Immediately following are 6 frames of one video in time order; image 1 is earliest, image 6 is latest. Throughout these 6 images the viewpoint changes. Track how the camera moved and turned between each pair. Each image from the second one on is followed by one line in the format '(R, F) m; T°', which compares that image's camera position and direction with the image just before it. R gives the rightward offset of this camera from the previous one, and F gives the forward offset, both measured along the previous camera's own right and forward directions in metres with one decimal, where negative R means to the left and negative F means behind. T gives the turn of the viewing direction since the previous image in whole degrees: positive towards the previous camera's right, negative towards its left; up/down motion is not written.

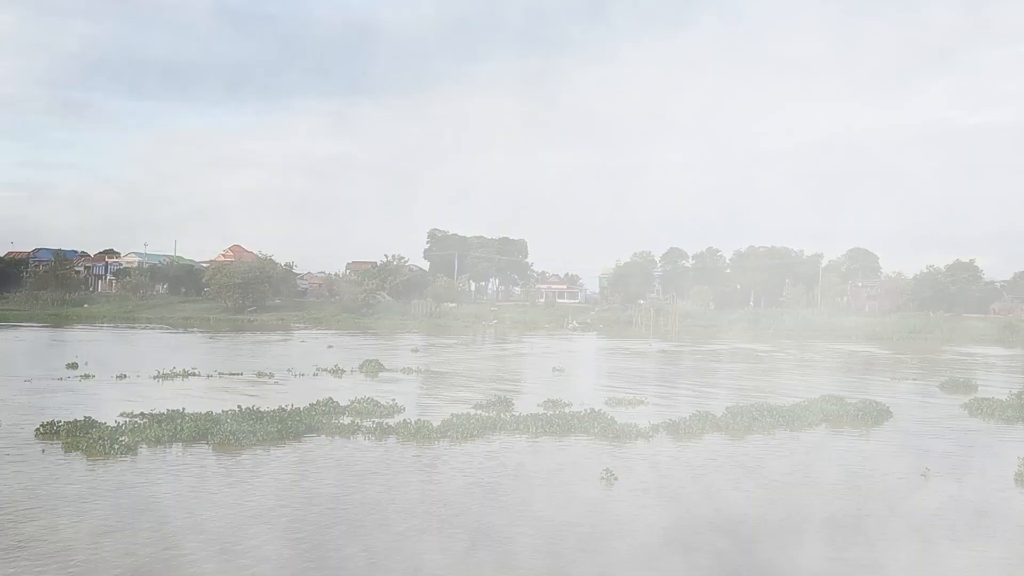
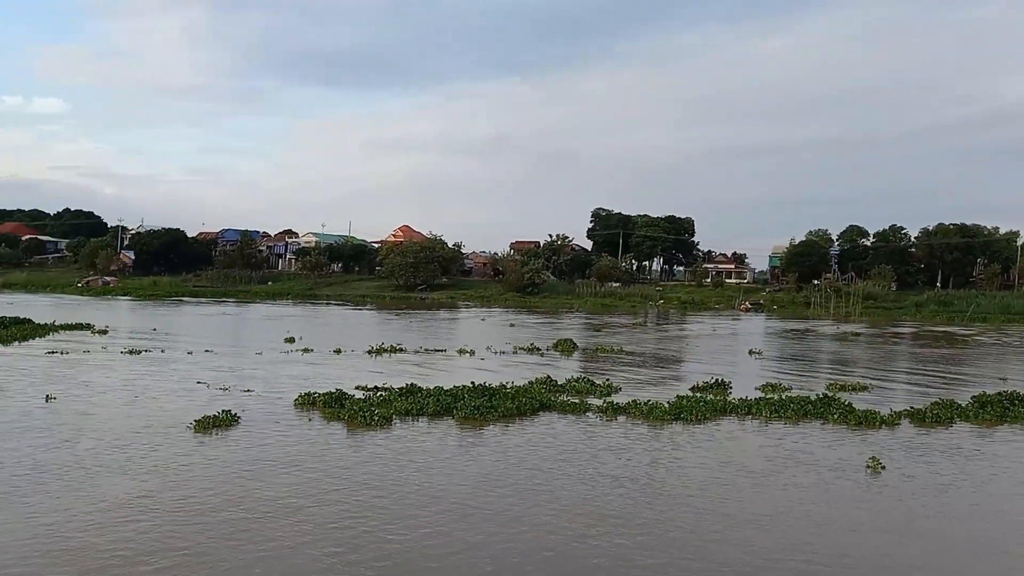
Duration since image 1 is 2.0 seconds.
(-1.7, -0.7) m; -10°
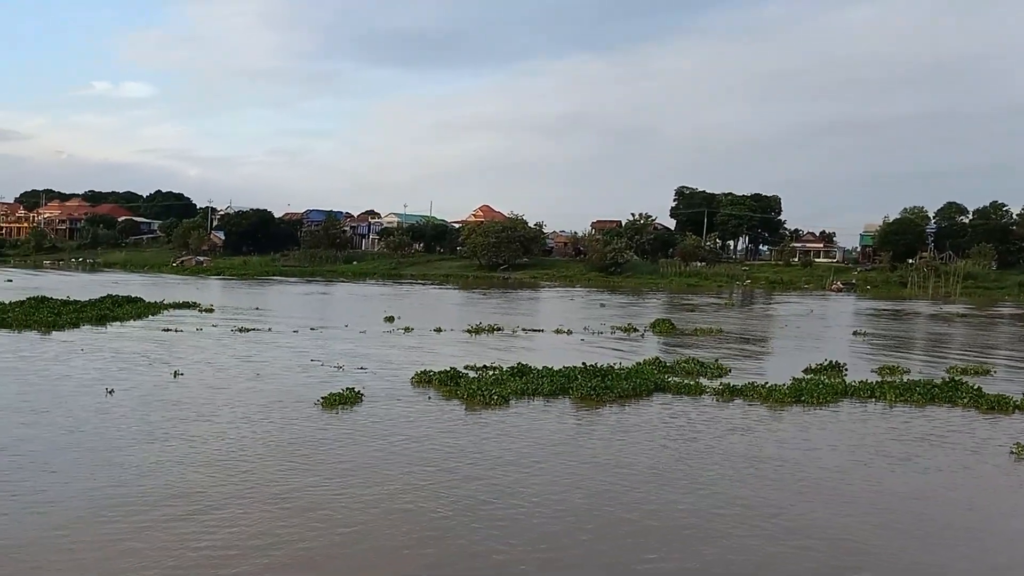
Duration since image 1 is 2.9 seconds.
(-0.9, -0.2) m; -5°
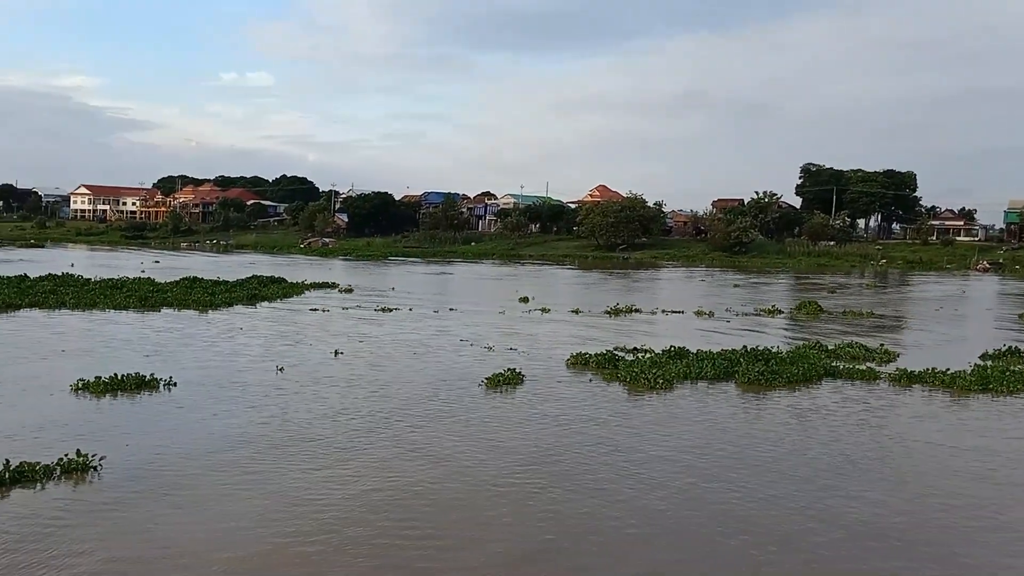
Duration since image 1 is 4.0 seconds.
(-1.1, +0.1) m; -7°
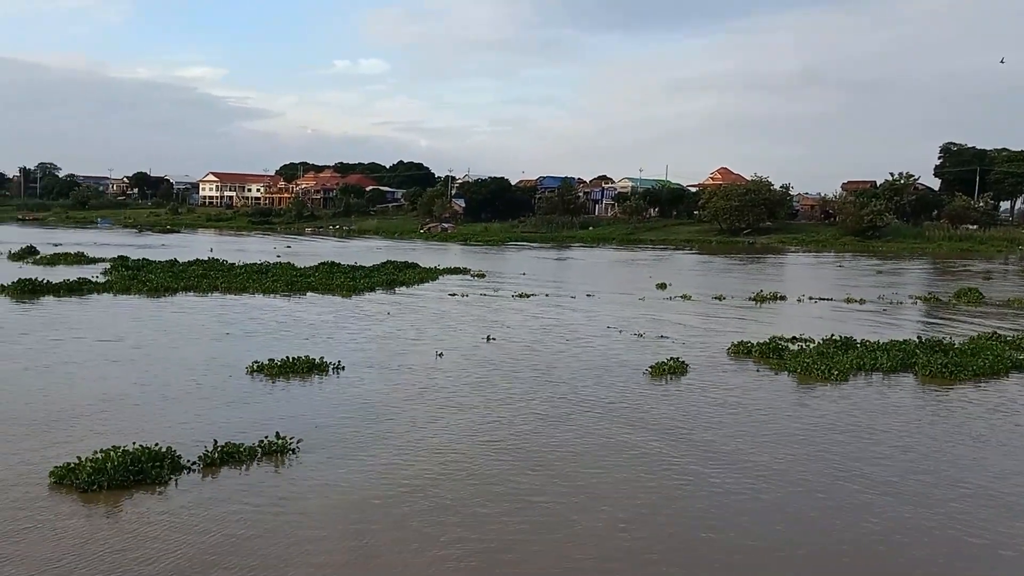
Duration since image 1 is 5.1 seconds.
(-1.1, +0.2) m; -7°
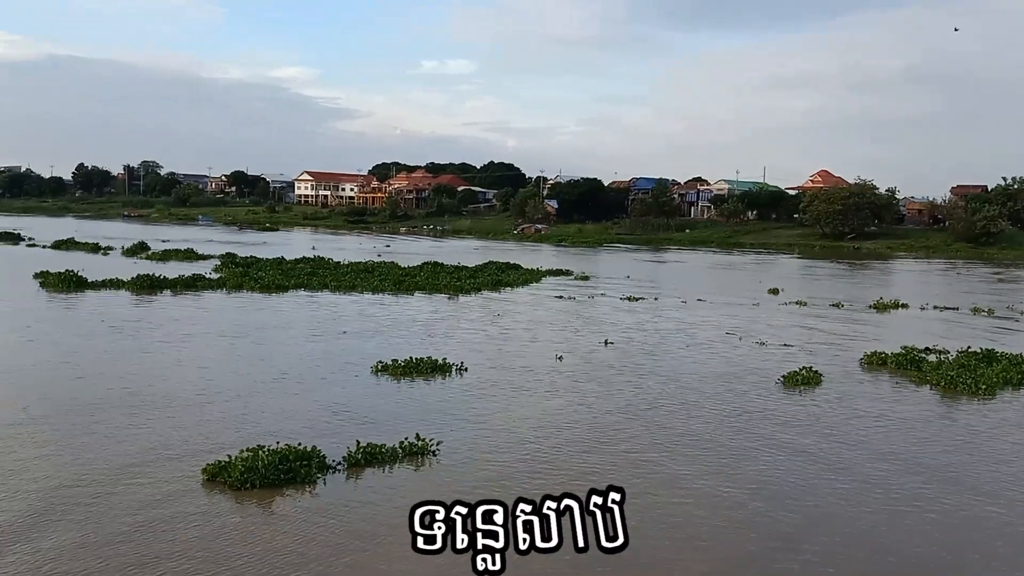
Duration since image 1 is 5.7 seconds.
(-0.8, +0.3) m; -6°
